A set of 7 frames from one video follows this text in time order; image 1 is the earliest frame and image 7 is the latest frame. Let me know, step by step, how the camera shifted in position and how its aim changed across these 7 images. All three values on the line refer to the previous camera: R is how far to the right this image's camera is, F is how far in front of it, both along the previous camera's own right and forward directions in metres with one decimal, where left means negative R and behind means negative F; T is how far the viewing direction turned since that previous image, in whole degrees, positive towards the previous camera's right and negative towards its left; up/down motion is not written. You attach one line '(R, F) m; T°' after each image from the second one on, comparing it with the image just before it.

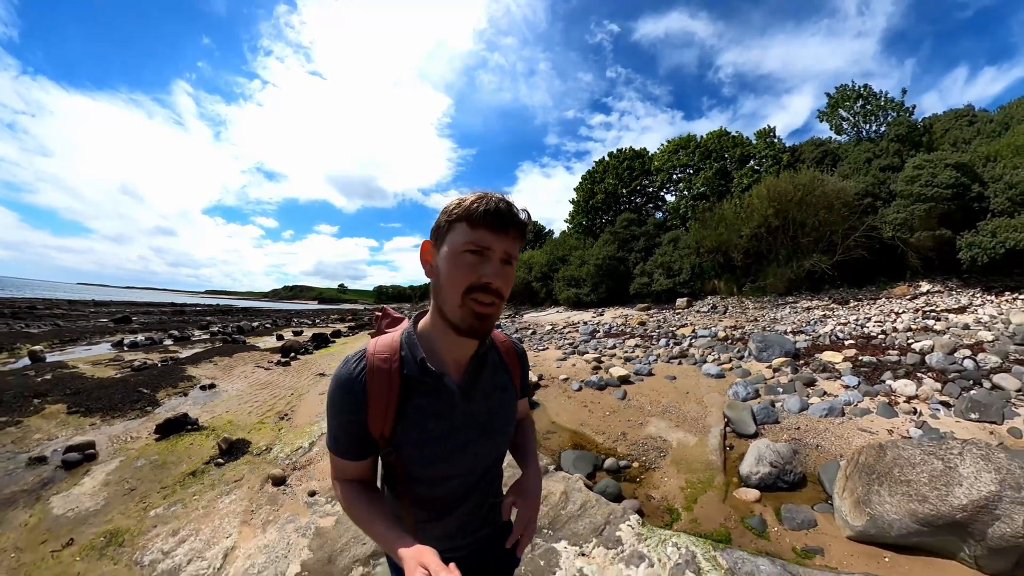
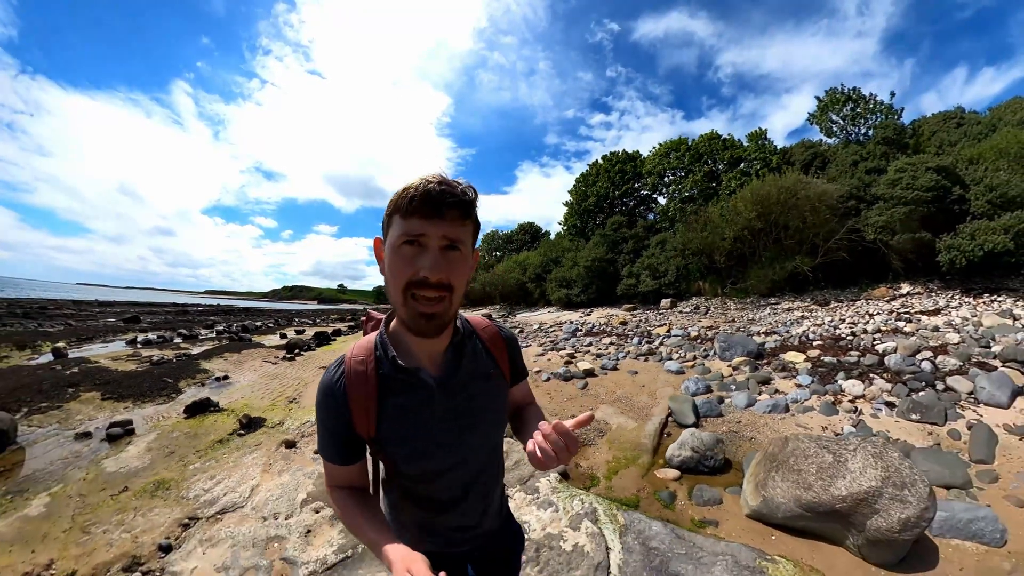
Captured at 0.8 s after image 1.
(+0.2, -0.5) m; 0°
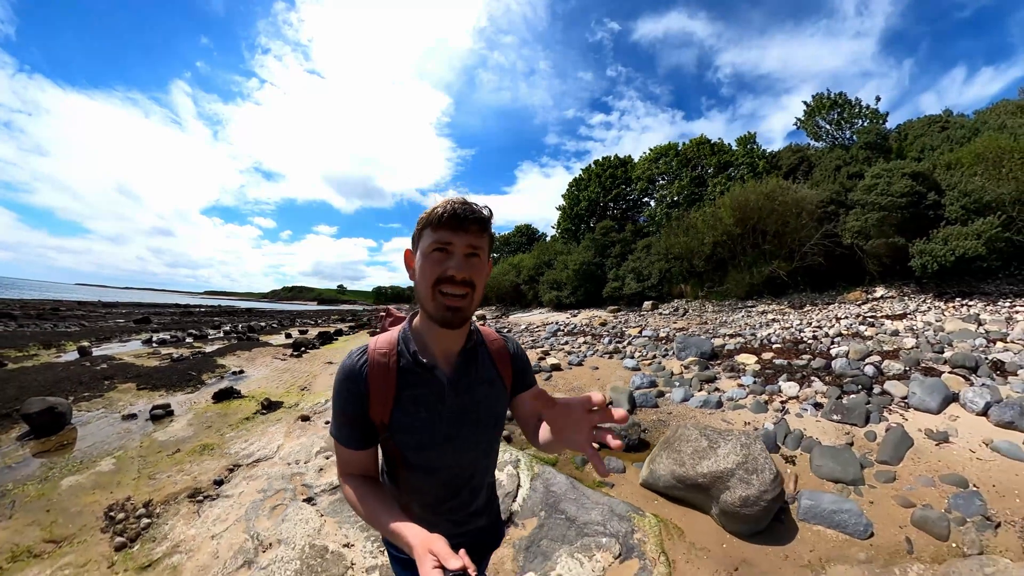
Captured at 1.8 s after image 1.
(+0.3, -0.7) m; 0°
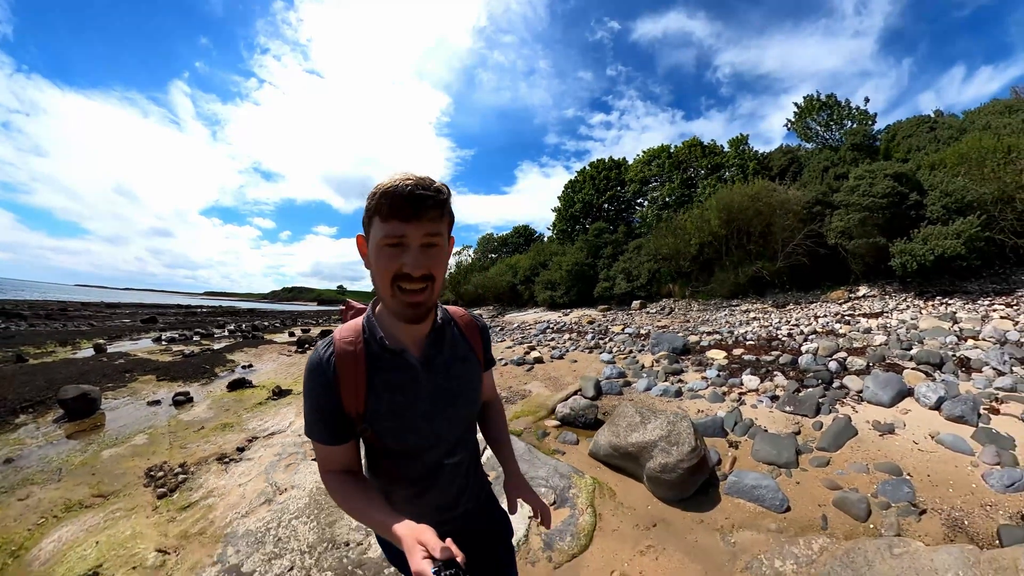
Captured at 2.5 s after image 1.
(+0.2, -0.5) m; 0°
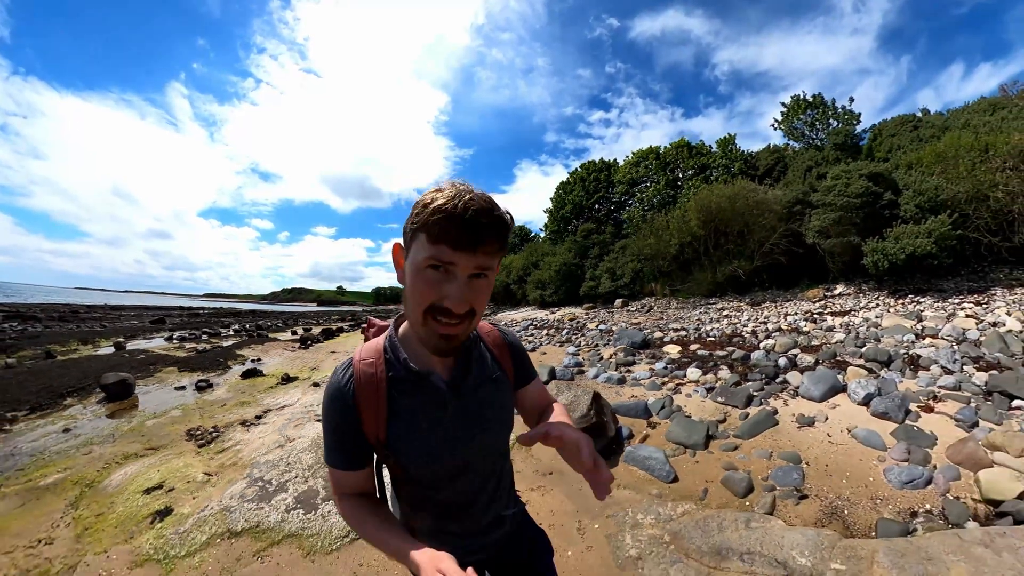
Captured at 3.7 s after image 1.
(+0.3, -0.7) m; 0°
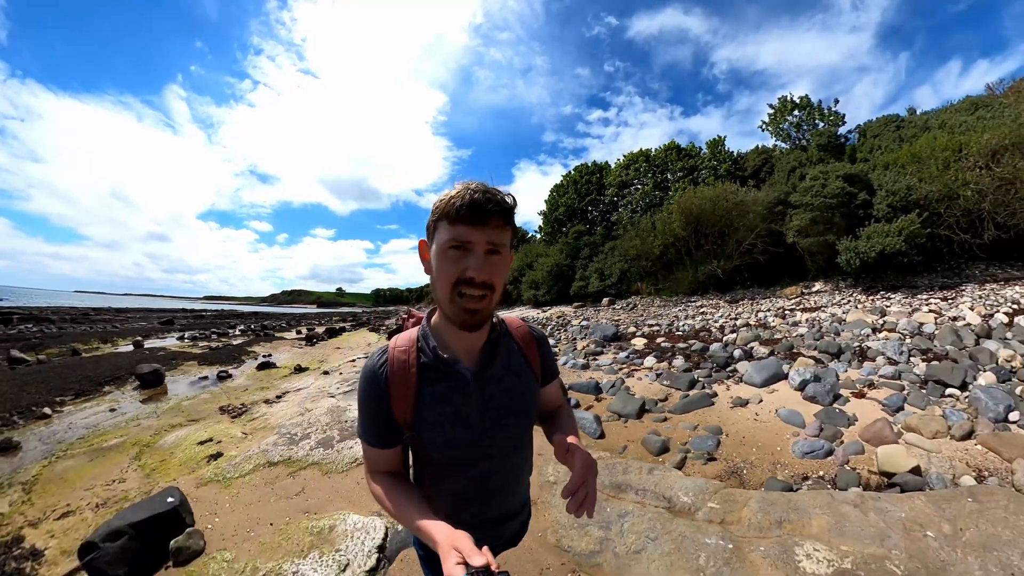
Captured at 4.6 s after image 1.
(+0.2, -0.7) m; 0°
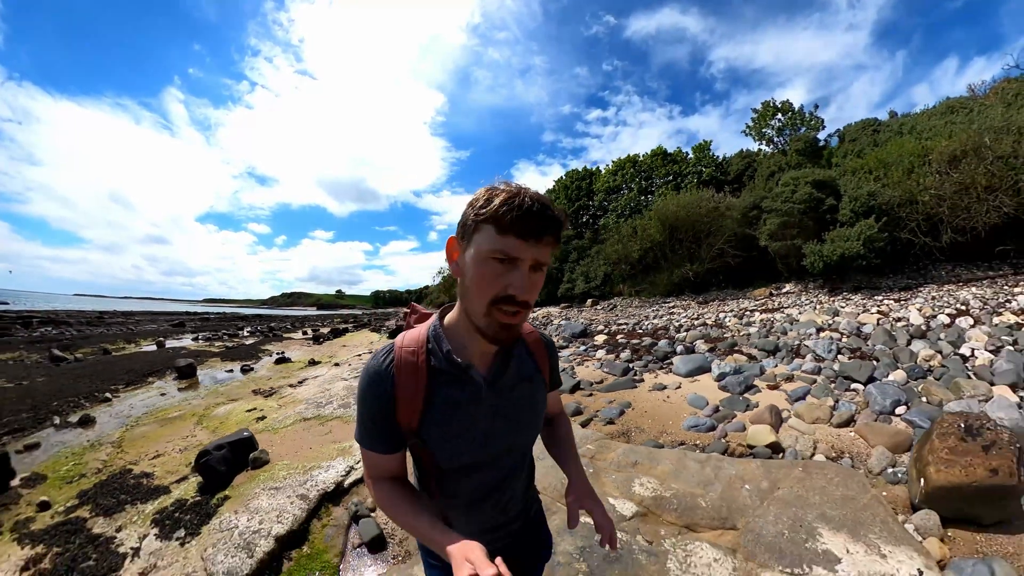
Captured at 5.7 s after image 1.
(+0.3, -1.0) m; 0°
